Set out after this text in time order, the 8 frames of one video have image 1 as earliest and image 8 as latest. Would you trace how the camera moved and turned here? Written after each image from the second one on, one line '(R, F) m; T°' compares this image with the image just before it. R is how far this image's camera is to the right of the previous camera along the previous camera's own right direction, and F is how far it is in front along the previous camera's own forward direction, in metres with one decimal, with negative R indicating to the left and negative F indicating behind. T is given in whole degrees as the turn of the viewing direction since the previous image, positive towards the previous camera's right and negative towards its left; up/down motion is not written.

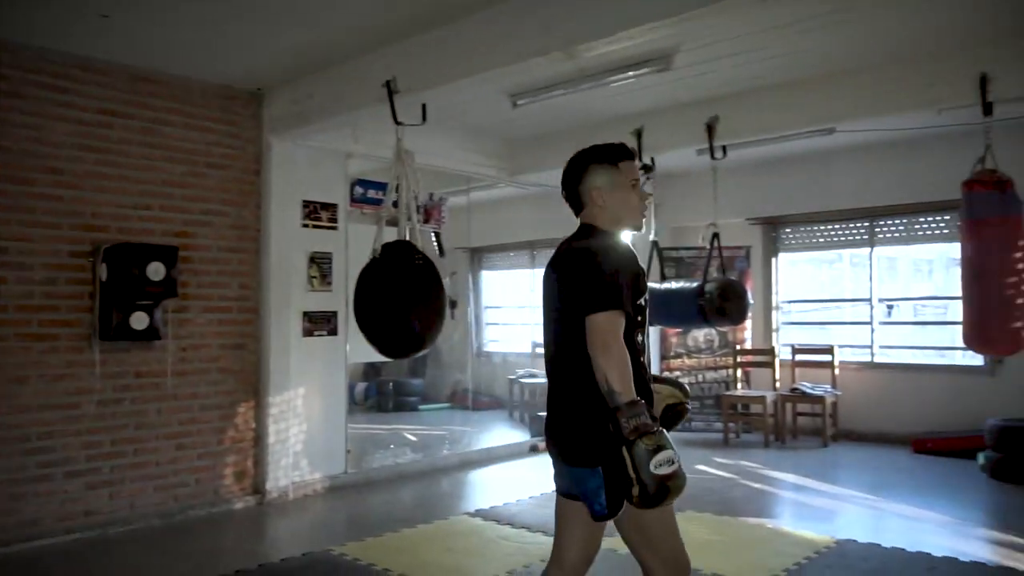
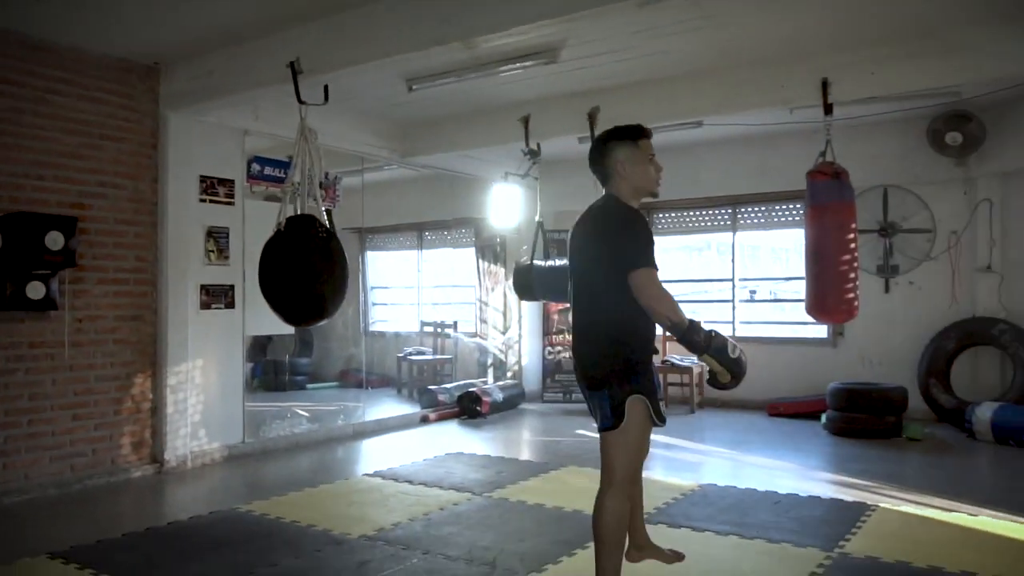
(-0.1, -0.3) m; +9°
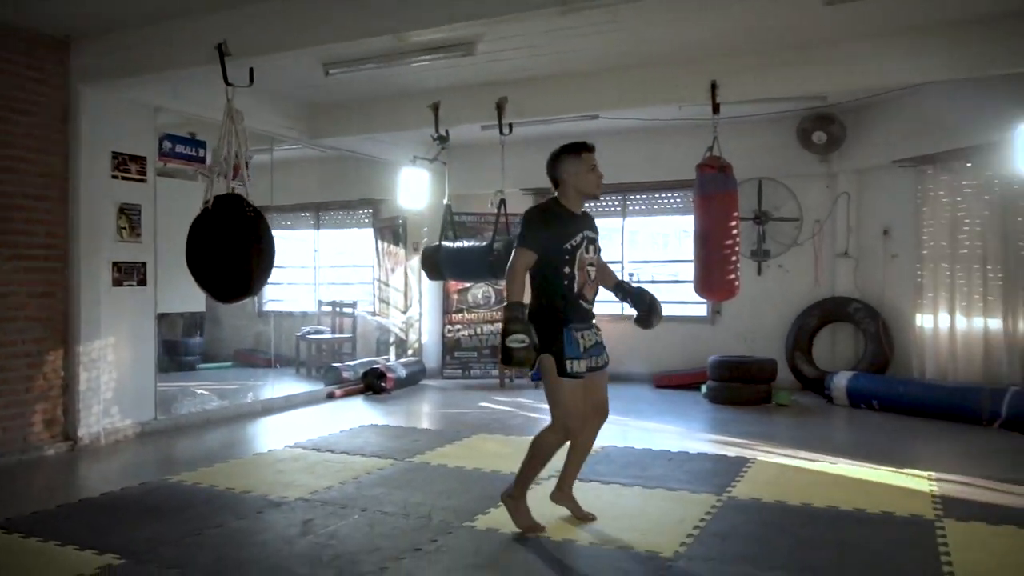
(-0.2, -0.3) m; +9°
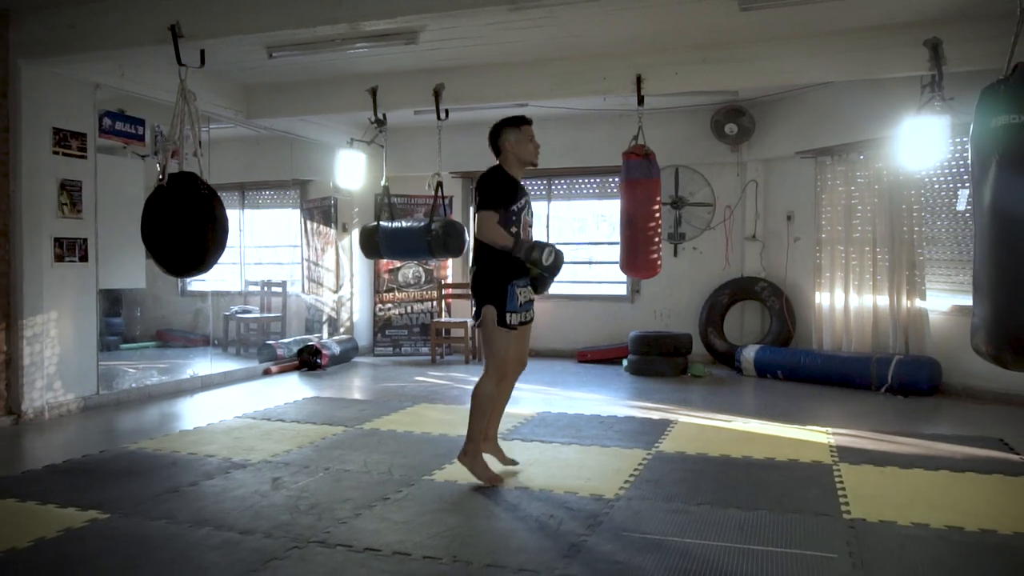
(-0.2, -0.3) m; +7°
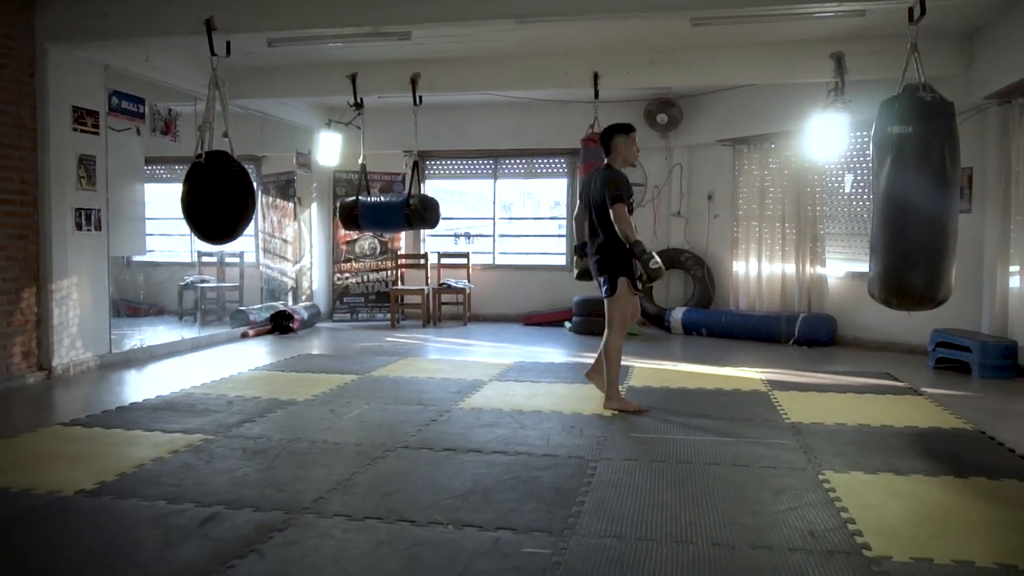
(-0.7, -0.8) m; +8°
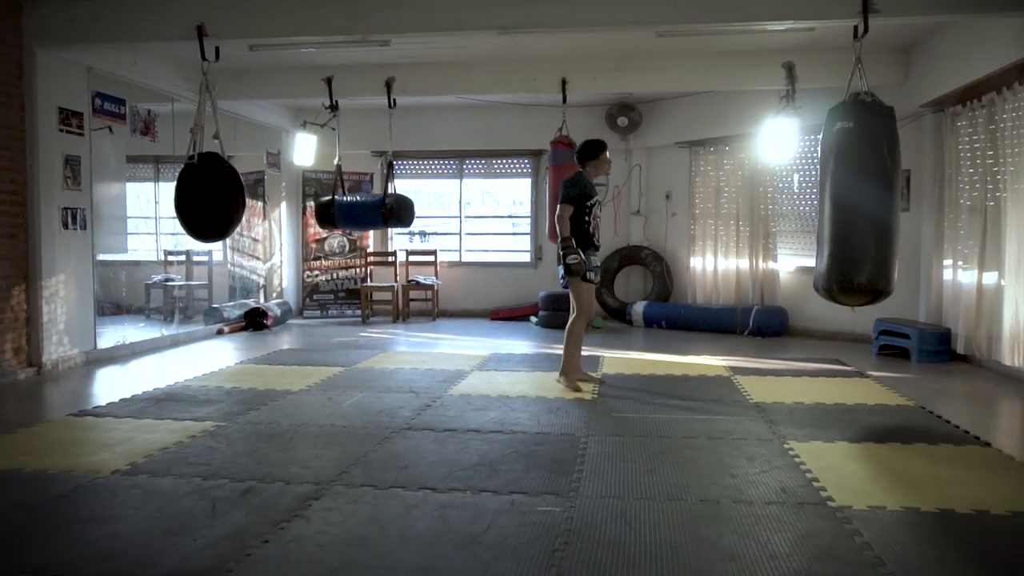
(-0.2, -0.3) m; +4°
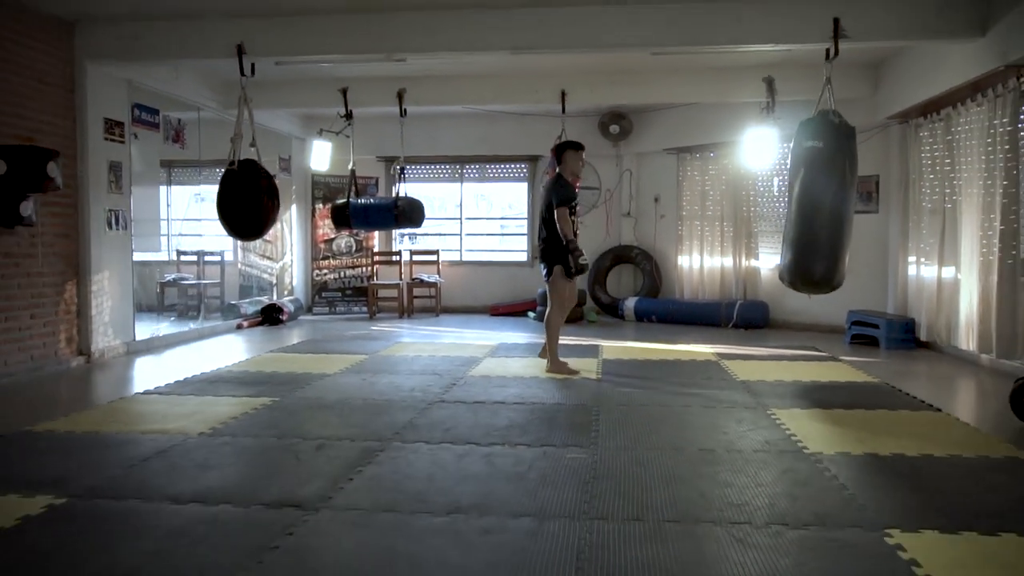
(-0.2, -0.5) m; +1°
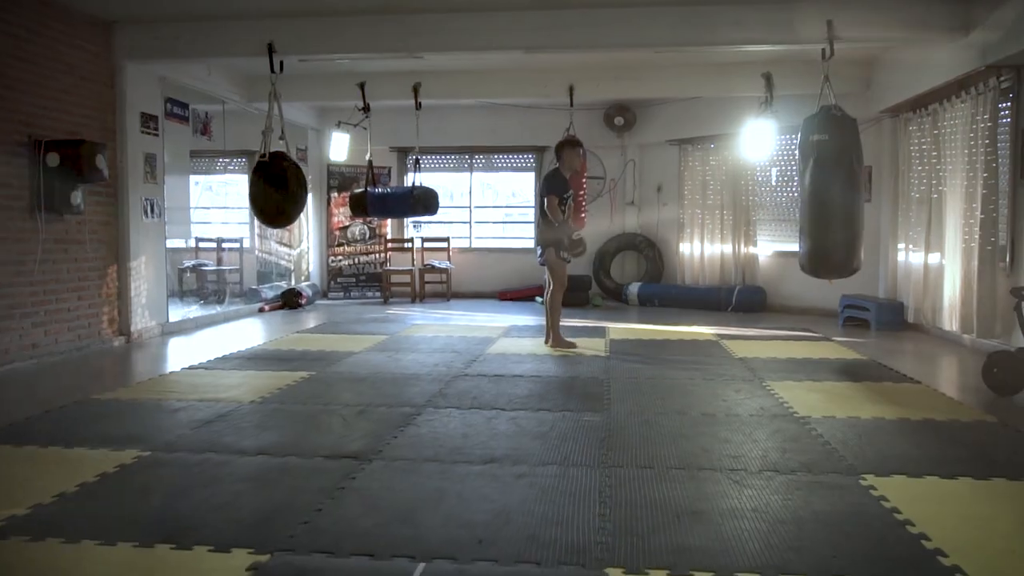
(-0.1, -0.4) m; 0°
